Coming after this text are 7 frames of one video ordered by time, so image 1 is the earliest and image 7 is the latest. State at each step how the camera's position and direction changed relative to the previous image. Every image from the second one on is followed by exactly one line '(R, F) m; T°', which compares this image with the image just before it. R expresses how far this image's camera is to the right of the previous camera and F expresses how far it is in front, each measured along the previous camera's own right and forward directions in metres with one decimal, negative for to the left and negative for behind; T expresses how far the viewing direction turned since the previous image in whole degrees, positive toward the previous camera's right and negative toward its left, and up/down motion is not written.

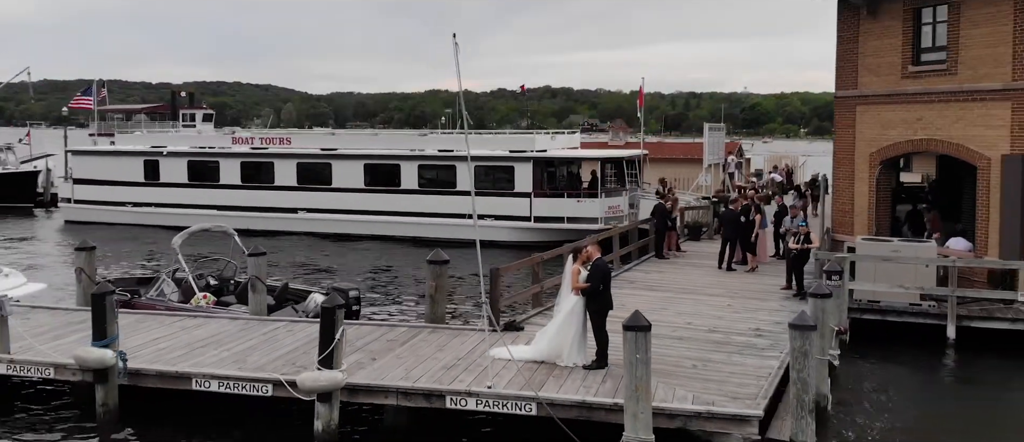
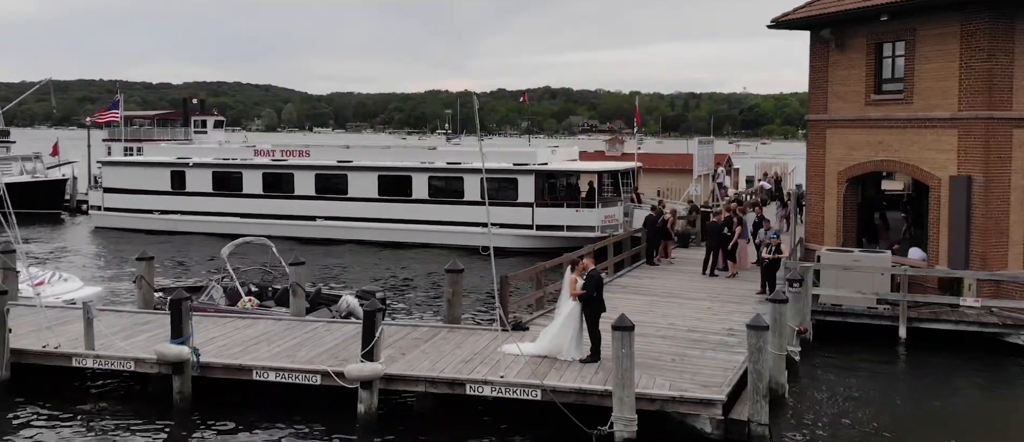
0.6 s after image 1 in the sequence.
(-0.1, -2.1) m; 0°
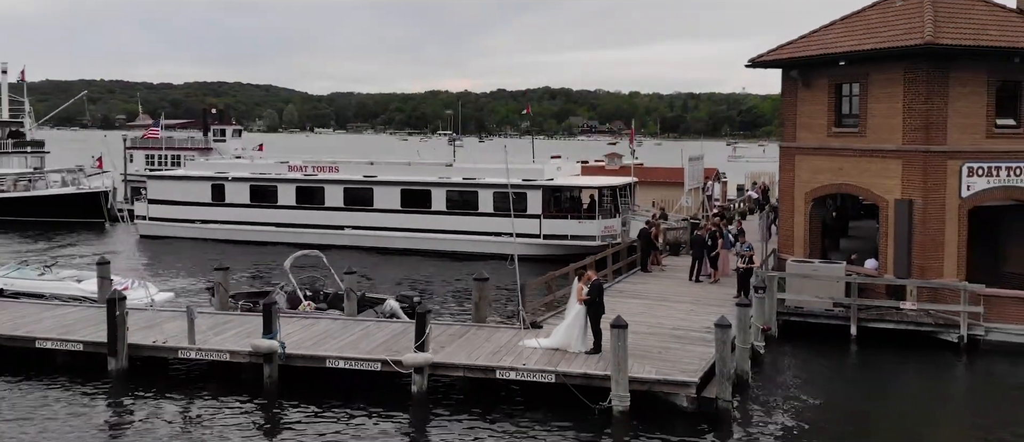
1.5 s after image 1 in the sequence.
(-0.3, -3.4) m; 0°
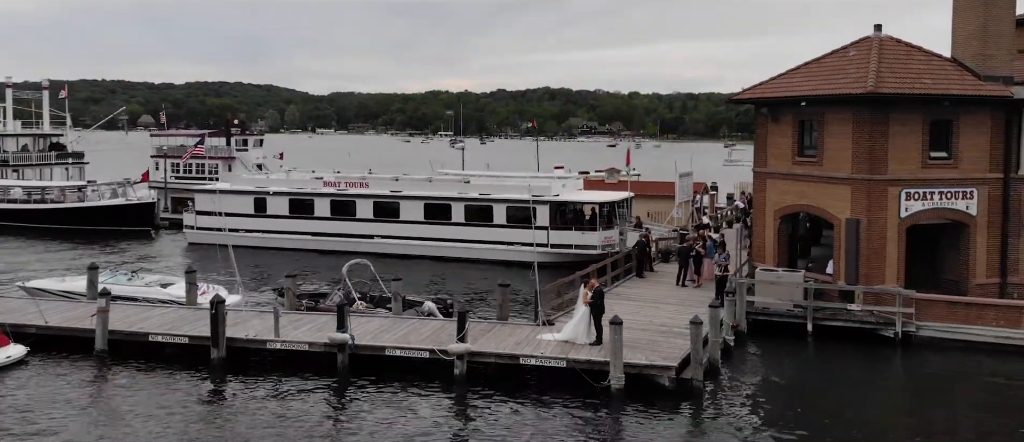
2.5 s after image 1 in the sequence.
(-0.4, -4.4) m; 0°
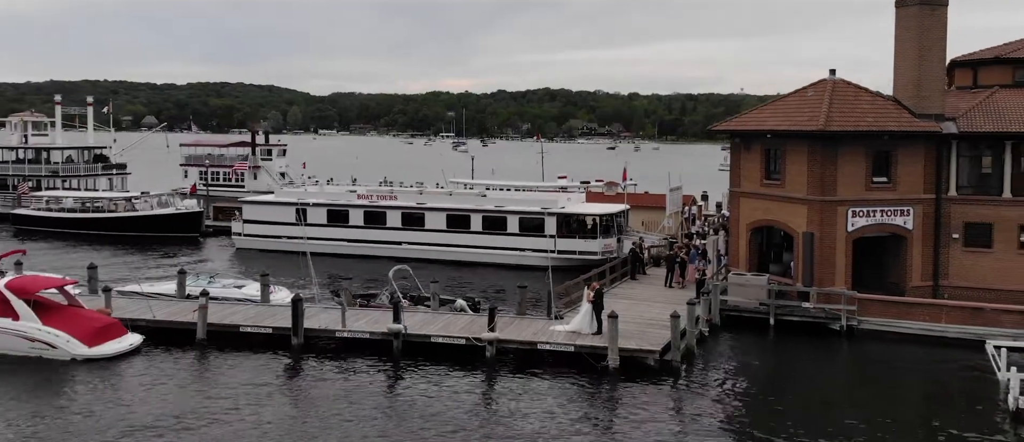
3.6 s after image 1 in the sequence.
(-0.5, -5.5) m; 0°
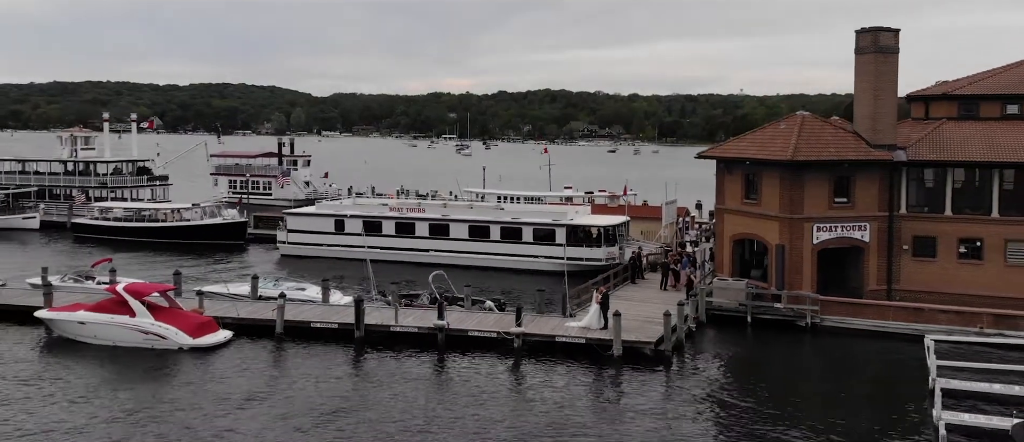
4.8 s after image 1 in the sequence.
(-0.7, -6.0) m; 0°
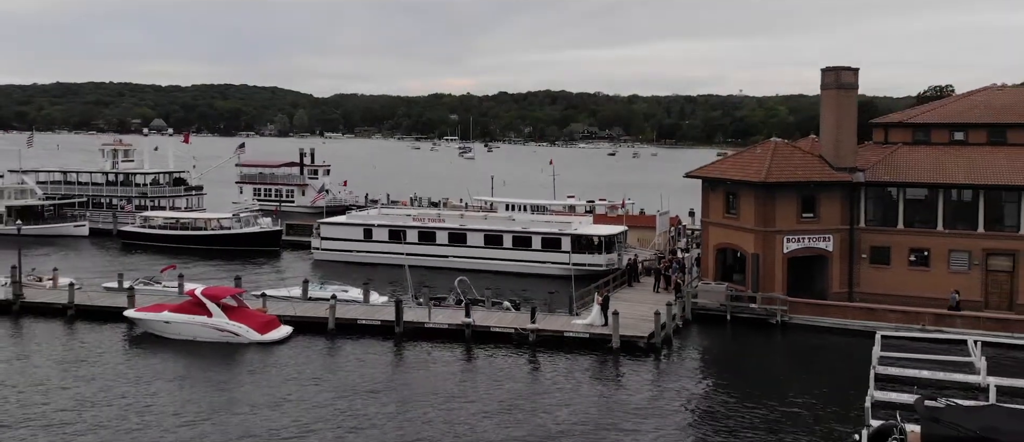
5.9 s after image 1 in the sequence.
(-0.6, -6.2) m; 0°
